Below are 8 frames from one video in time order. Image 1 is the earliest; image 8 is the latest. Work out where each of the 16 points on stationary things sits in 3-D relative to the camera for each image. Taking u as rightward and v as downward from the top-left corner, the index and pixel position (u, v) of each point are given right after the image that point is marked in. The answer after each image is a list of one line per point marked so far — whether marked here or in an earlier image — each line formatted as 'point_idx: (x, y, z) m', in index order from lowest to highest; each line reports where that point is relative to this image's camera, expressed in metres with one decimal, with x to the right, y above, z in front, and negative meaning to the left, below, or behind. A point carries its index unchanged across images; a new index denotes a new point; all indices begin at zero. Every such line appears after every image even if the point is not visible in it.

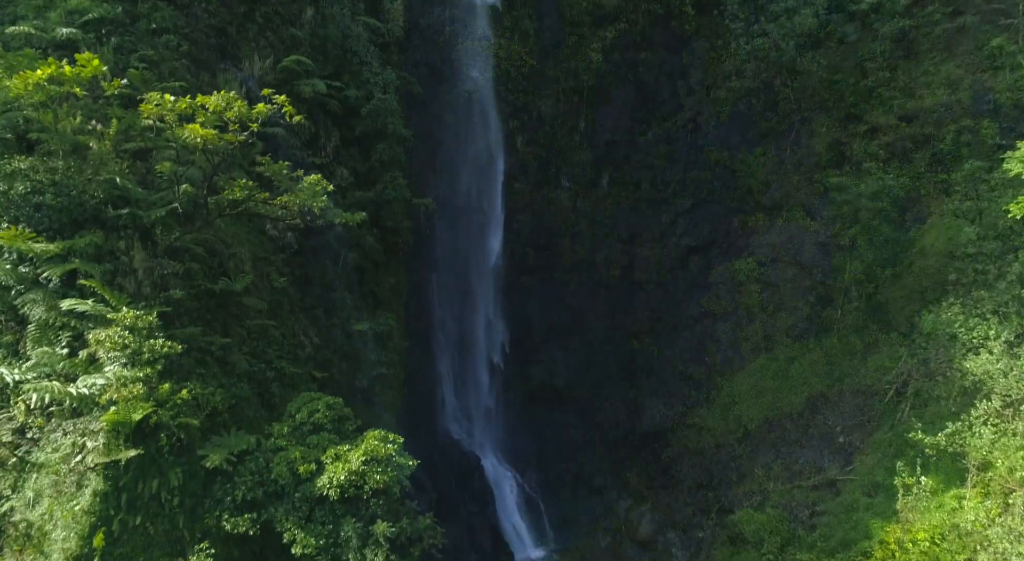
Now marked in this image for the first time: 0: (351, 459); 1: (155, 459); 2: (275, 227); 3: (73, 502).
0: (-2.1, -2.2, +8.3) m
1: (-4.6, -2.3, +8.3) m
2: (-5.0, +1.1, +13.8) m
3: (-5.3, -2.7, +7.8) m
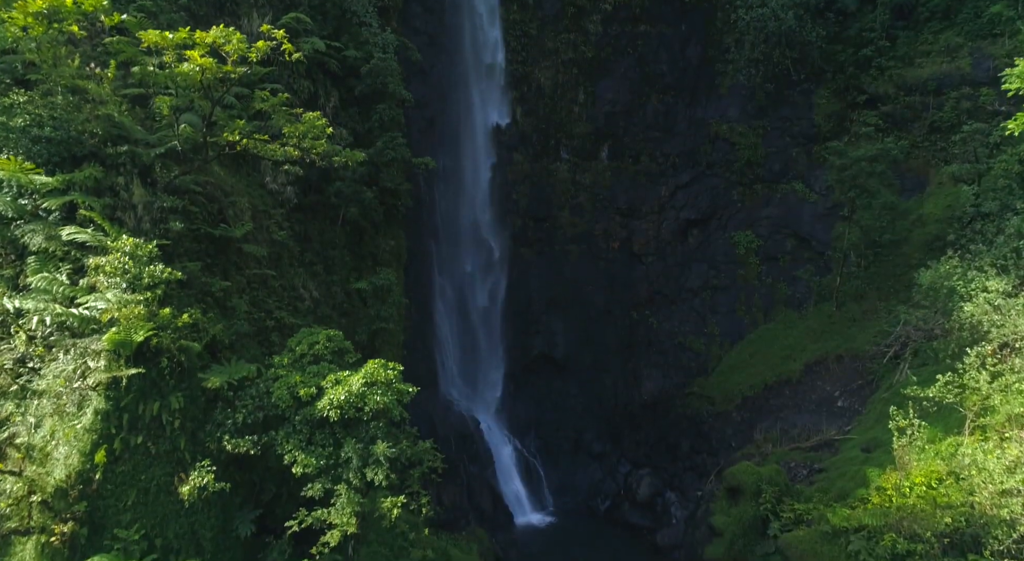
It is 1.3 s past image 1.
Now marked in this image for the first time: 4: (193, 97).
0: (-2.1, -1.3, +8.3) m
1: (-4.6, -1.3, +8.3) m
2: (-5.0, +2.1, +13.9) m
3: (-5.3, -1.7, +7.9) m
4: (-5.4, +3.1, +11.1) m
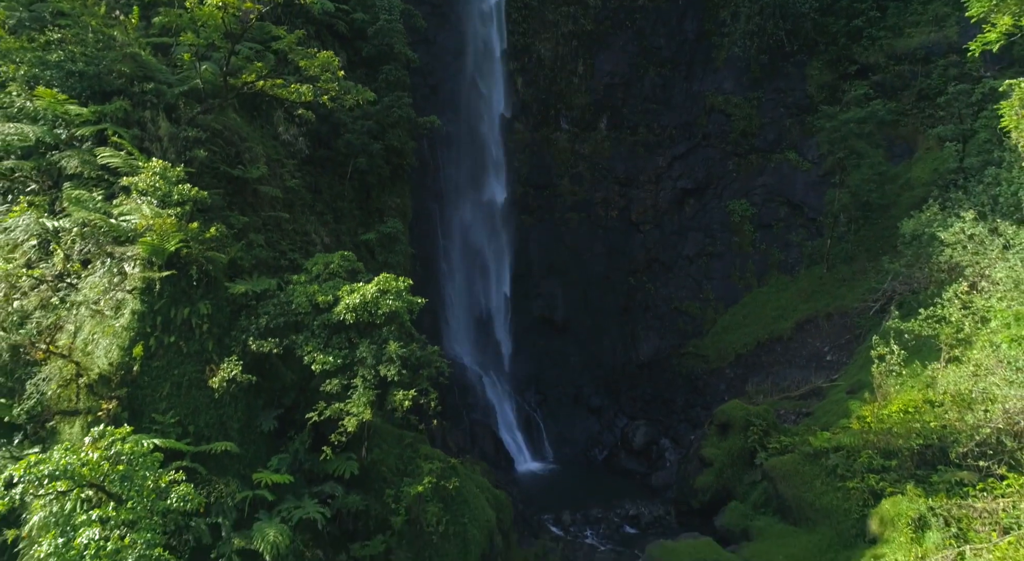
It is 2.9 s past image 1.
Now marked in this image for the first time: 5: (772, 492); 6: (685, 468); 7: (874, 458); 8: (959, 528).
0: (-2.0, -0.1, +9.1) m
1: (-4.6, -0.1, +9.1) m
2: (-5.0, +3.3, +14.6) m
3: (-5.3, -0.5, +8.6) m
4: (-5.4, +4.3, +11.8) m
5: (+5.1, -4.2, +12.8) m
6: (+4.1, -4.5, +15.5) m
7: (+6.4, -3.1, +11.4) m
8: (+6.2, -3.4, +9.0) m
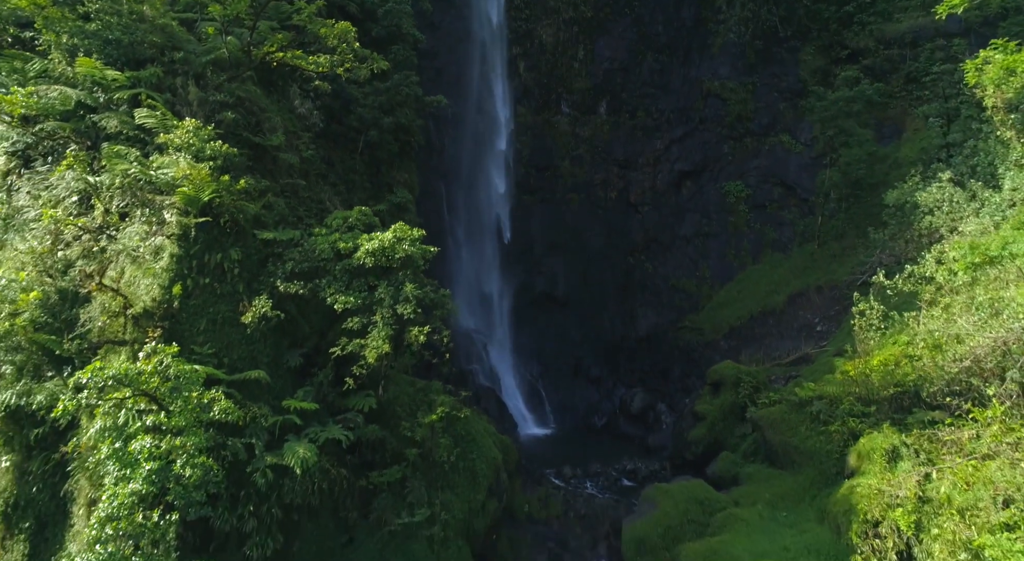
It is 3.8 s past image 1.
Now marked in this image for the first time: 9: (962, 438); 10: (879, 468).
0: (-2.0, +0.7, +9.9) m
1: (-4.5, +0.6, +9.9) m
2: (-4.9, +4.1, +15.4) m
3: (-5.2, +0.3, +9.4) m
4: (-5.3, +5.1, +12.6) m
5: (+5.2, -3.4, +13.7) m
6: (+4.2, -3.7, +16.4) m
7: (+6.5, -2.3, +12.2) m
8: (+6.3, -2.7, +9.8) m
9: (+6.7, -2.3, +9.6) m
10: (+5.9, -3.0, +10.5) m
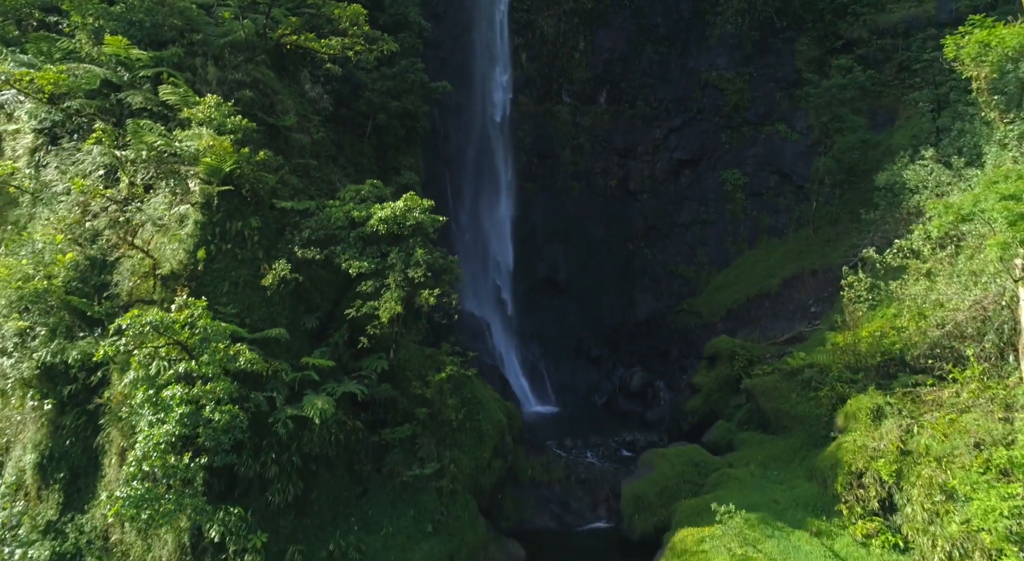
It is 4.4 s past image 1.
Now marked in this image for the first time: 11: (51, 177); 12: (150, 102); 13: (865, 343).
0: (-1.9, +1.2, +10.5) m
1: (-4.4, +1.2, +10.5) m
2: (-4.8, +4.7, +15.9) m
3: (-5.1, +0.8, +10.0) m
4: (-5.2, +5.6, +13.1) m
5: (+5.3, -2.8, +14.2) m
6: (+4.3, -3.1, +16.9) m
7: (+6.5, -1.8, +12.8) m
8: (+6.4, -2.1, +10.4) m
9: (+6.7, -1.8, +10.2) m
10: (+5.9, -2.4, +11.0) m
11: (-8.1, +1.8, +11.4) m
12: (-6.3, +3.1, +11.3) m
13: (+6.9, -1.2, +12.7) m
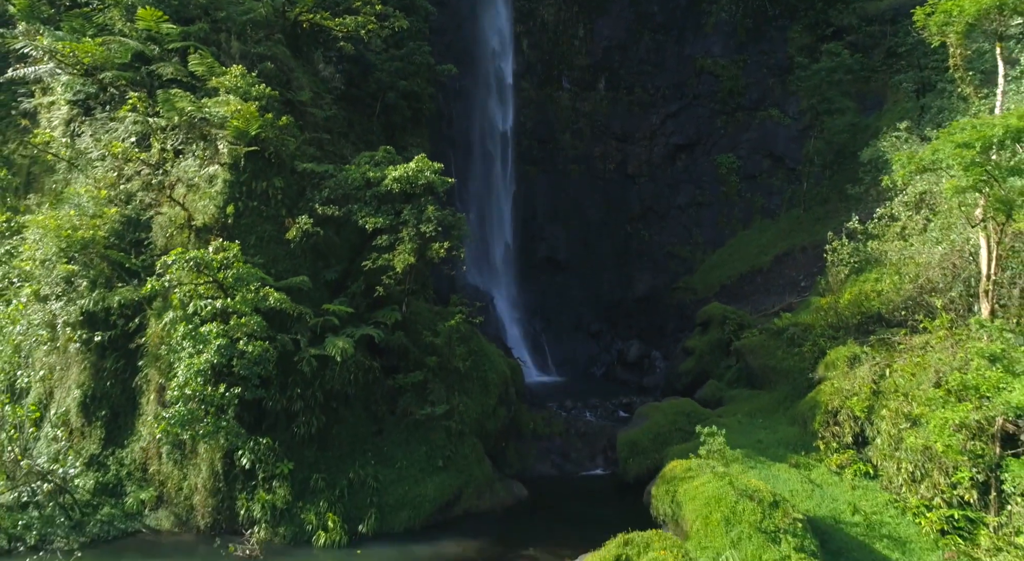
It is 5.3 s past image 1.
0: (-1.8, +2.0, +11.3) m
1: (-4.3, +2.0, +11.3) m
2: (-4.8, +5.5, +16.8) m
3: (-5.0, +1.6, +10.9) m
4: (-5.2, +6.4, +14.0) m
5: (+5.3, -2.0, +15.1) m
6: (+4.4, -2.3, +17.8) m
7: (+6.6, -1.0, +13.7) m
8: (+6.4, -1.3, +11.3) m
9: (+6.8, -1.0, +11.1) m
10: (+6.0, -1.6, +11.9) m
11: (-8.0, +2.5, +12.2) m
12: (-6.2, +3.9, +12.2) m
13: (+7.0, -0.4, +13.6) m
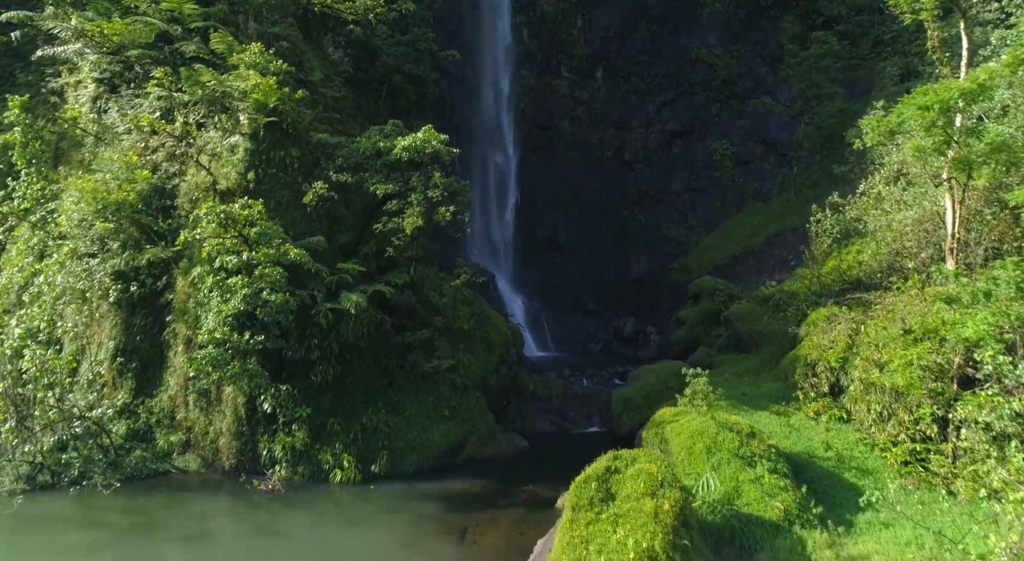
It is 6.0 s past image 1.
0: (-1.8, +2.7, +12.2) m
1: (-4.3, +2.6, +12.2) m
2: (-4.8, +6.2, +17.6) m
3: (-5.0, +2.3, +11.7) m
4: (-5.1, +7.1, +14.8) m
5: (+5.4, -1.3, +16.0) m
6: (+4.4, -1.6, +18.7) m
7: (+6.6, -0.3, +14.5) m
8: (+6.4, -0.7, +12.1) m
9: (+6.8, -0.3, +11.9) m
10: (+6.0, -1.0, +12.8) m
11: (-8.0, +3.2, +13.1) m
12: (-6.2, +4.6, +13.0) m
13: (+7.0, +0.3, +14.4) m
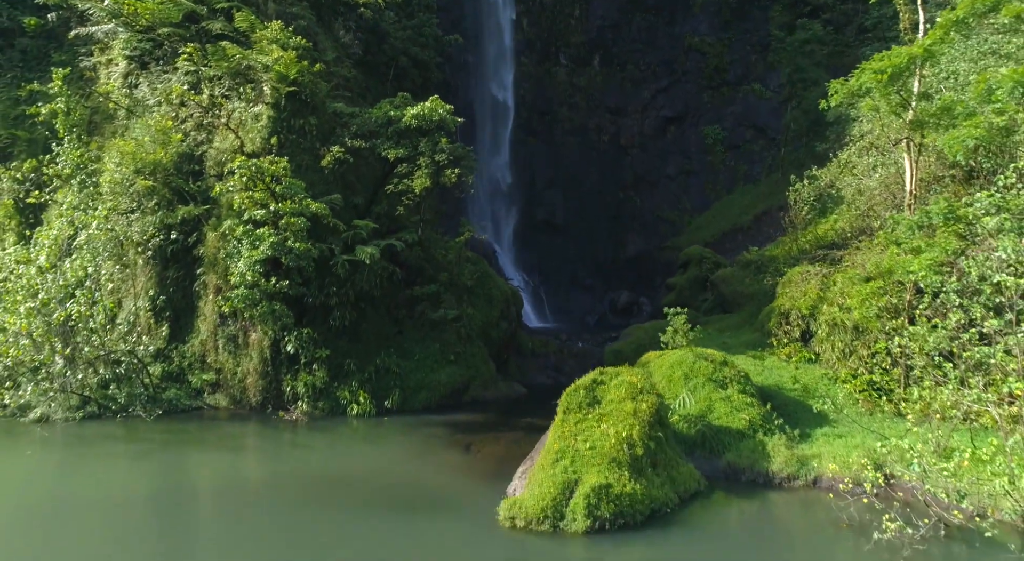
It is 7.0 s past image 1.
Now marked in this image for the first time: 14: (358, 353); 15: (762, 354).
0: (-1.8, +3.5, +13.3) m
1: (-4.3, +3.5, +13.3) m
2: (-4.8, +7.1, +18.7) m
3: (-5.0, +3.1, +12.8) m
4: (-5.1, +8.0, +15.9) m
5: (+5.4, -0.4, +17.1) m
6: (+4.4, -0.7, +19.8) m
7: (+6.6, +0.5, +15.7) m
8: (+6.4, +0.2, +13.3) m
9: (+6.8, +0.5, +13.1) m
10: (+6.0, -0.1, +13.9) m
11: (-8.0, +4.1, +14.2) m
12: (-6.2, +5.4, +14.2) m
13: (+7.0, +1.1, +15.6) m
14: (-2.9, -1.4, +12.5) m
15: (+5.0, -1.5, +12.9) m
